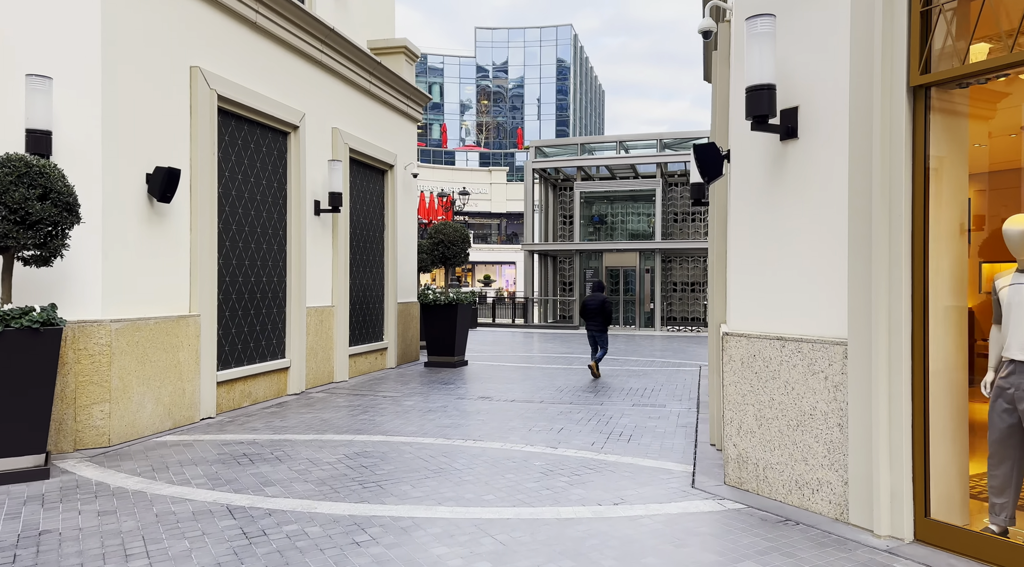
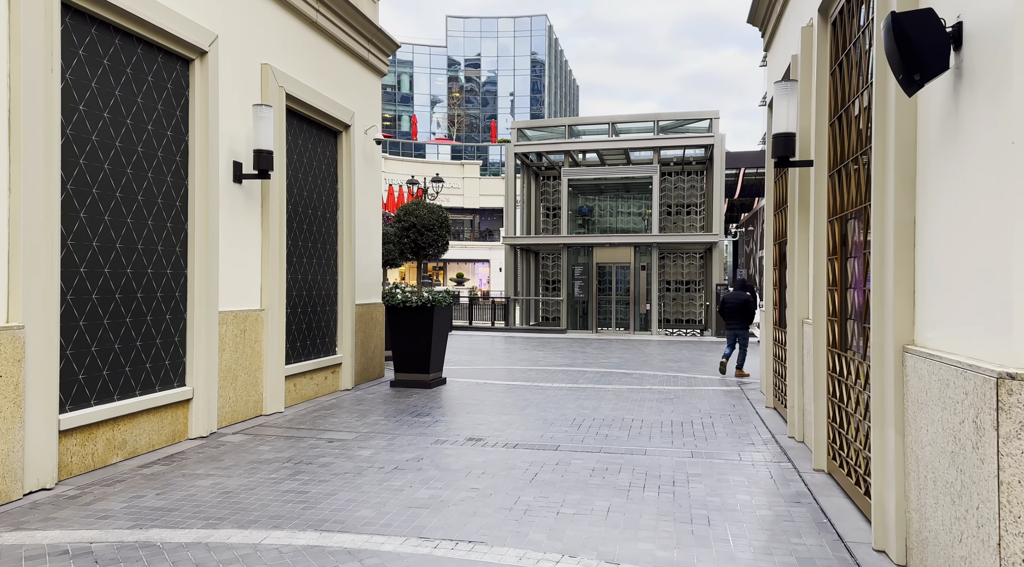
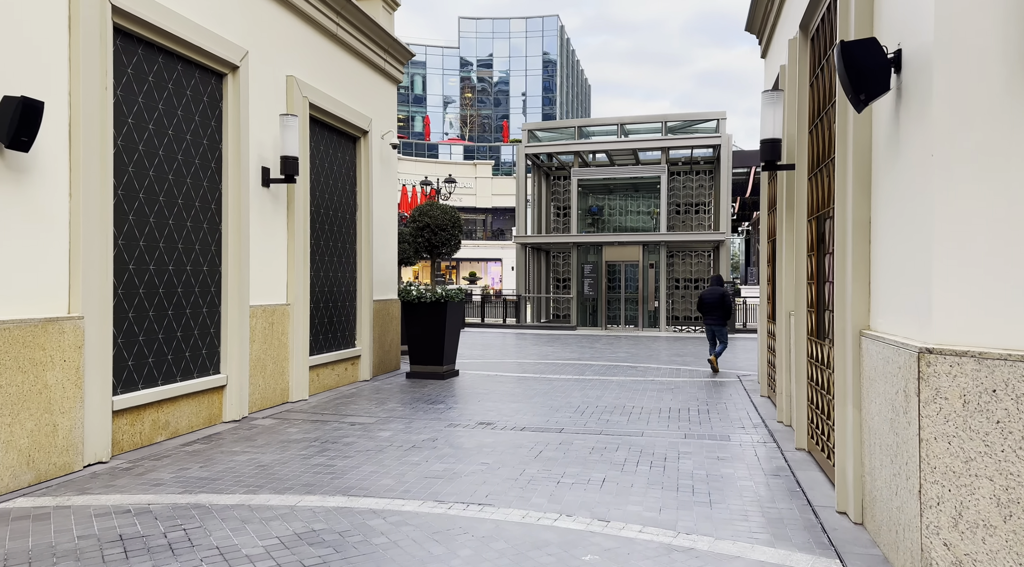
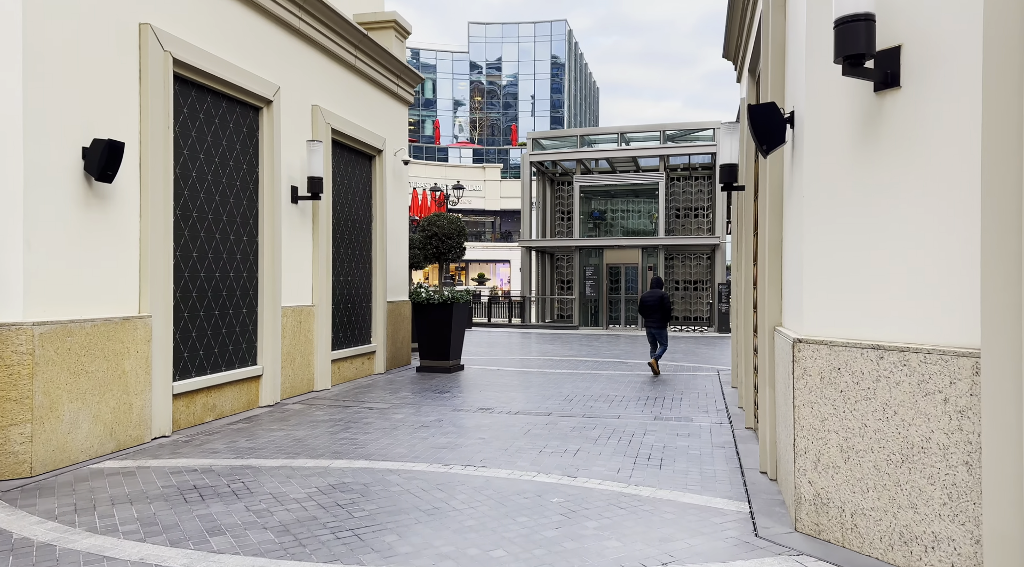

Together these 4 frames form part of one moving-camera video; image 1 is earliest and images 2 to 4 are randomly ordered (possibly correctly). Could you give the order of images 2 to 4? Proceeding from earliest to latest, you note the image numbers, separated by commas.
4, 3, 2
